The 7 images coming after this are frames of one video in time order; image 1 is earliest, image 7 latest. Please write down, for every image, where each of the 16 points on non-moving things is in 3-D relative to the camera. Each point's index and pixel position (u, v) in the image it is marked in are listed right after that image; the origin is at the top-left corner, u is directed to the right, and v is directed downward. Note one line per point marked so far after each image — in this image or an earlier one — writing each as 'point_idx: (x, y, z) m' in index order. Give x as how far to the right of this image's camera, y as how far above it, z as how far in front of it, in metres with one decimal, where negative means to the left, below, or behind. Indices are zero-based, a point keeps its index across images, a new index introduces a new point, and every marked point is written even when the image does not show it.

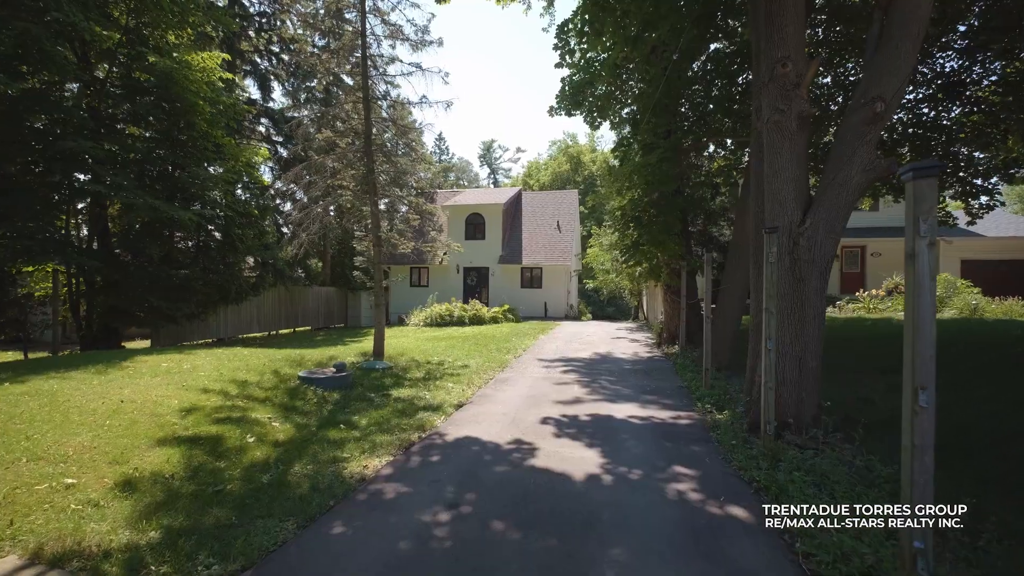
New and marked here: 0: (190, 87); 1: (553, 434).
0: (-9.9, +6.3, +14.5) m
1: (+0.5, -1.9, +6.1) m
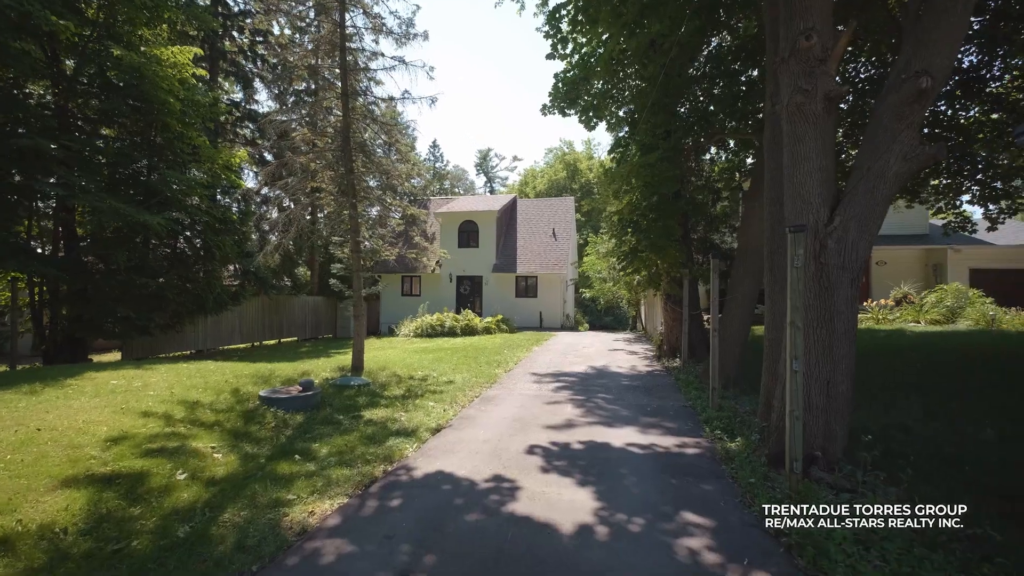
0: (-10.2, +6.0, +13.8) m
1: (+0.3, -2.0, +5.3) m
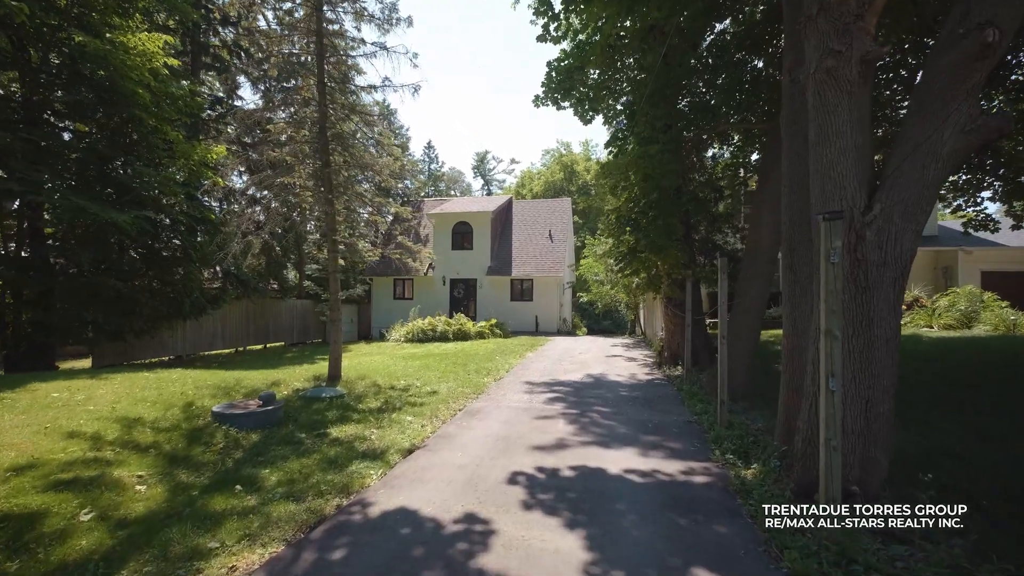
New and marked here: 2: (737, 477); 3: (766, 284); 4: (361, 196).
0: (-10.5, +5.9, +13.0) m
1: (+0.1, -2.0, +4.4) m
2: (+2.3, -2.0, +4.9) m
3: (+4.6, 0.0, +8.5) m
4: (-3.7, +2.2, +11.5) m
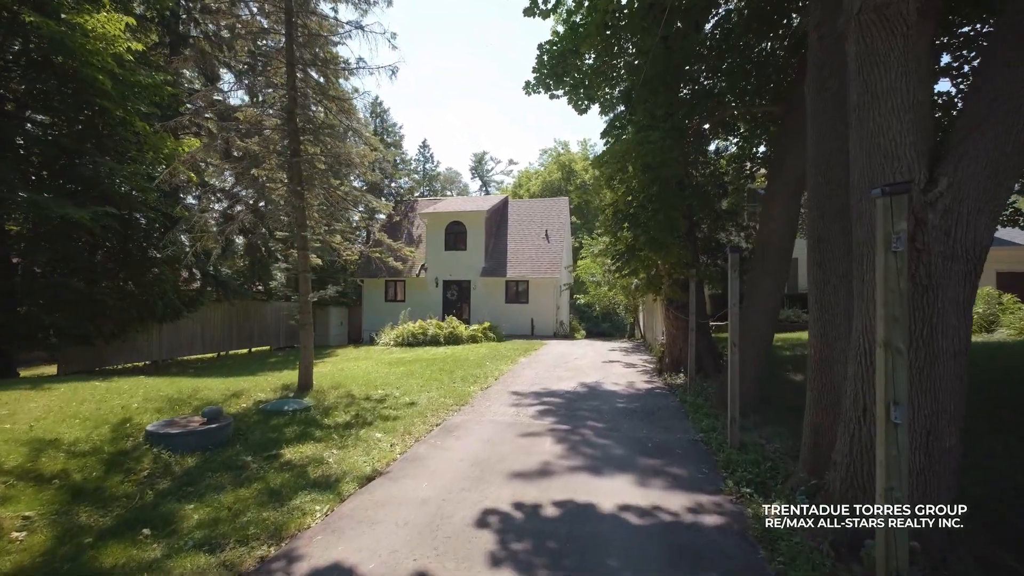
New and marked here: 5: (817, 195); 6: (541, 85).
0: (-10.7, +5.9, +12.1) m
1: (-0.2, -2.0, +3.5) m
2: (+2.1, -2.0, +4.0) m
3: (+4.3, 0.0, +7.7) m
4: (-4.0, +2.2, +10.7) m
5: (+3.2, +0.9, +4.8) m
6: (+0.7, +4.9, +11.4) m
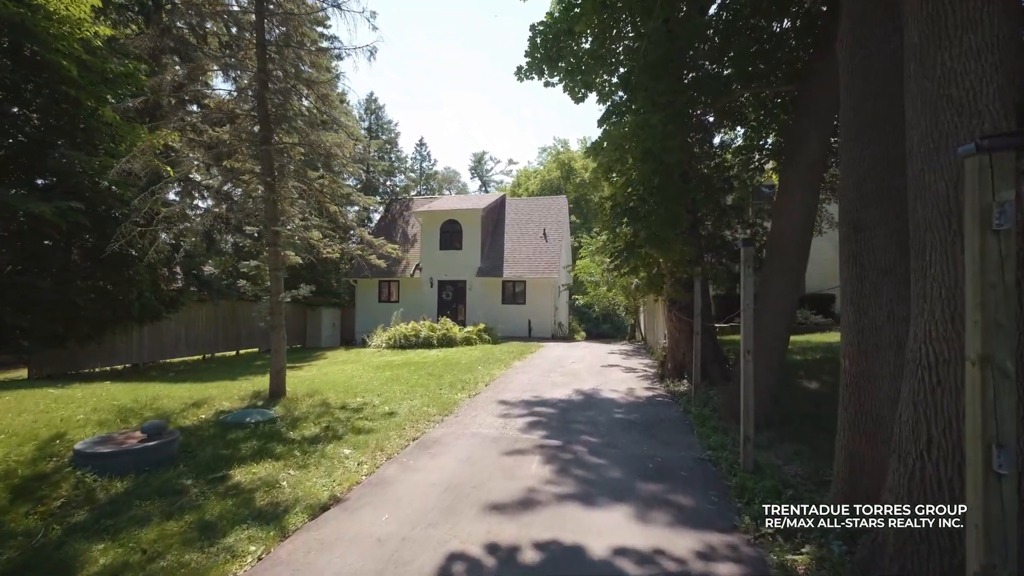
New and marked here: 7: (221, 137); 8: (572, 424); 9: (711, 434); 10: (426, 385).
0: (-10.9, +5.9, +11.4) m
1: (-0.4, -2.0, +2.8) m
2: (+1.9, -1.9, +3.3) m
3: (+4.1, 0.0, +6.9) m
4: (-4.1, +2.2, +9.9) m
5: (+2.9, +0.9, +4.1) m
6: (+0.5, +4.9, +10.7) m
7: (-5.7, +3.0, +9.4) m
8: (+0.9, -2.1, +7.4) m
9: (+2.7, -2.0, +6.4) m
10: (-1.9, -2.2, +10.7) m
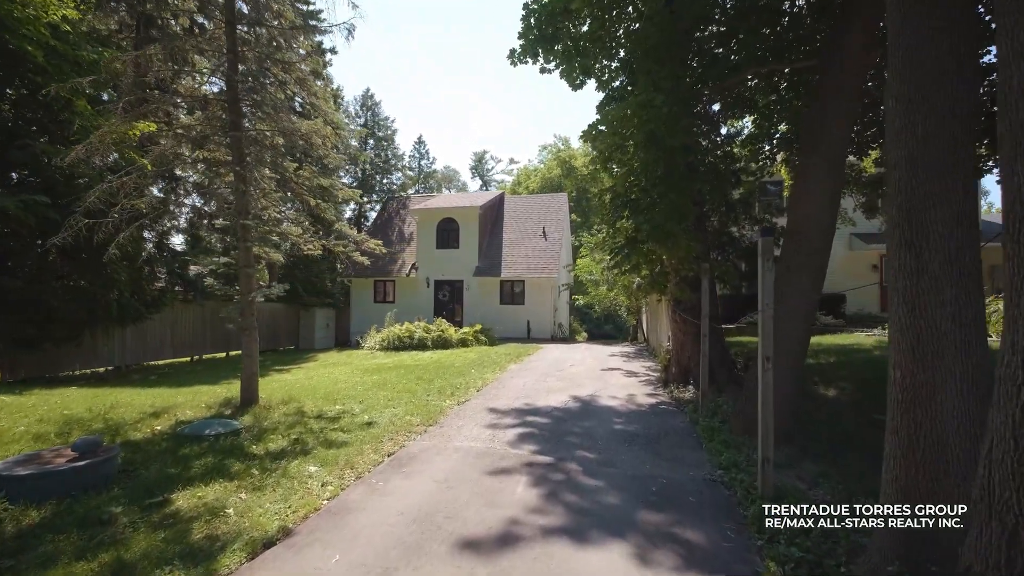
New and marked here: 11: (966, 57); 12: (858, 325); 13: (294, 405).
0: (-11.1, +5.9, +10.8) m
1: (-0.6, -1.9, +2.1) m
2: (+1.7, -1.9, +2.6) m
3: (+3.9, +0.1, +6.2) m
4: (-4.3, +2.2, +9.3) m
5: (+2.8, +1.0, +3.4) m
6: (+0.3, +5.0, +10.0) m
7: (-5.9, +3.0, +8.7) m
8: (+0.8, -2.1, +6.7) m
9: (+2.5, -1.9, +5.7) m
10: (-2.1, -2.2, +10.0) m
11: (+3.2, +1.6, +3.3) m
12: (+12.0, -1.3, +16.5) m
13: (-3.9, -2.1, +8.4) m
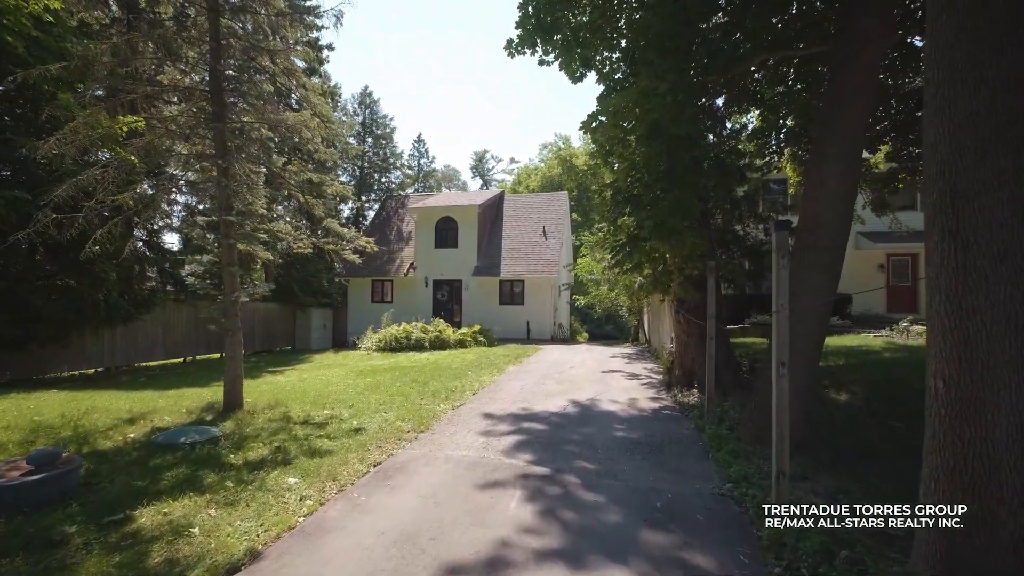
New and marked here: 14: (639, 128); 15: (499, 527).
0: (-11.1, +5.9, +10.4) m
1: (-0.7, -1.9, +1.7) m
2: (+1.6, -1.9, +2.2) m
3: (+3.9, +0.1, +5.8) m
4: (-4.4, +2.2, +8.9) m
5: (+2.7, +1.0, +3.0) m
6: (+0.3, +5.0, +9.6) m
7: (-5.9, +3.0, +8.3) m
8: (+0.7, -2.1, +6.3) m
9: (+2.4, -1.9, +5.3) m
10: (-2.1, -2.2, +9.6) m
11: (+3.1, +1.6, +2.9) m
12: (+11.9, -1.3, +16.1) m
13: (-3.9, -2.1, +8.1) m
14: (+2.1, +2.5, +7.8) m
15: (-0.1, -2.0, +4.0) m
